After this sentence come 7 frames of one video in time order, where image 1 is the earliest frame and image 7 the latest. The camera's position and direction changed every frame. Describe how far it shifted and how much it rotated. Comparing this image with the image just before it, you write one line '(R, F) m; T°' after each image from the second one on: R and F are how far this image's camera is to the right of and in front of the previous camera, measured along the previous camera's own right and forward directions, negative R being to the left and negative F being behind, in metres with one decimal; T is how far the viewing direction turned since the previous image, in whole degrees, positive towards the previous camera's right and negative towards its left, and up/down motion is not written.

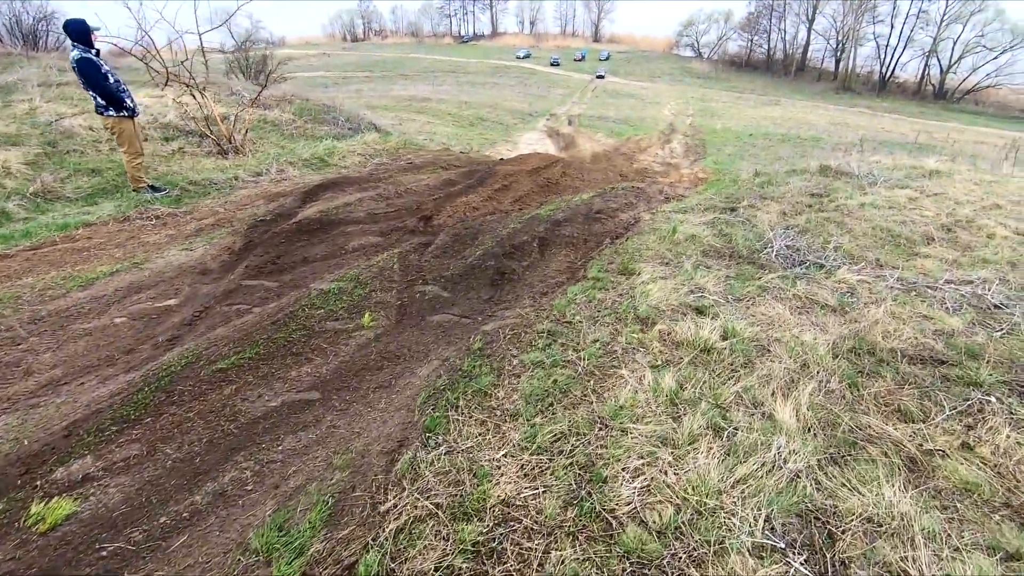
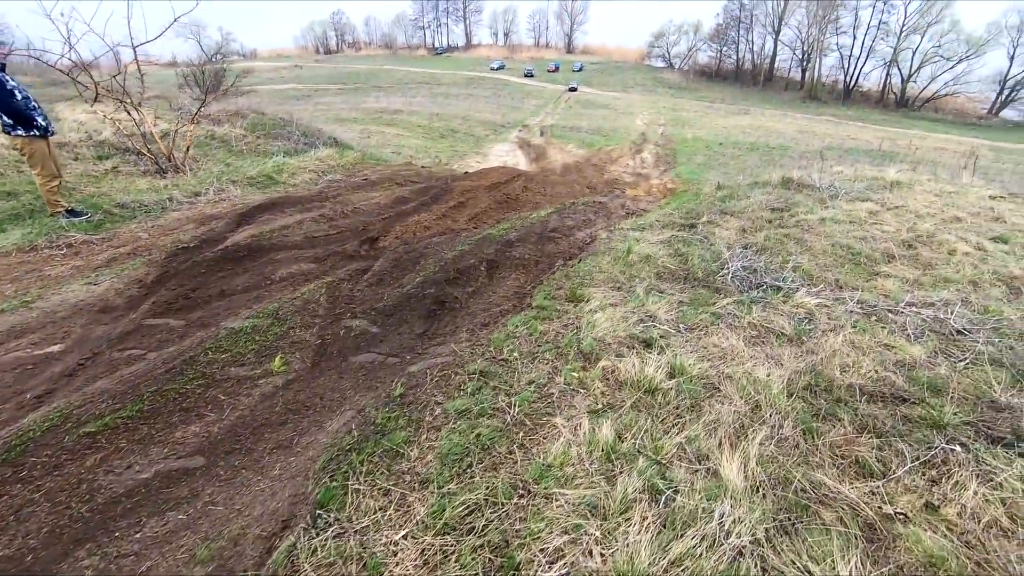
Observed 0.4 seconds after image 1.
(+0.5, +0.5) m; +2°
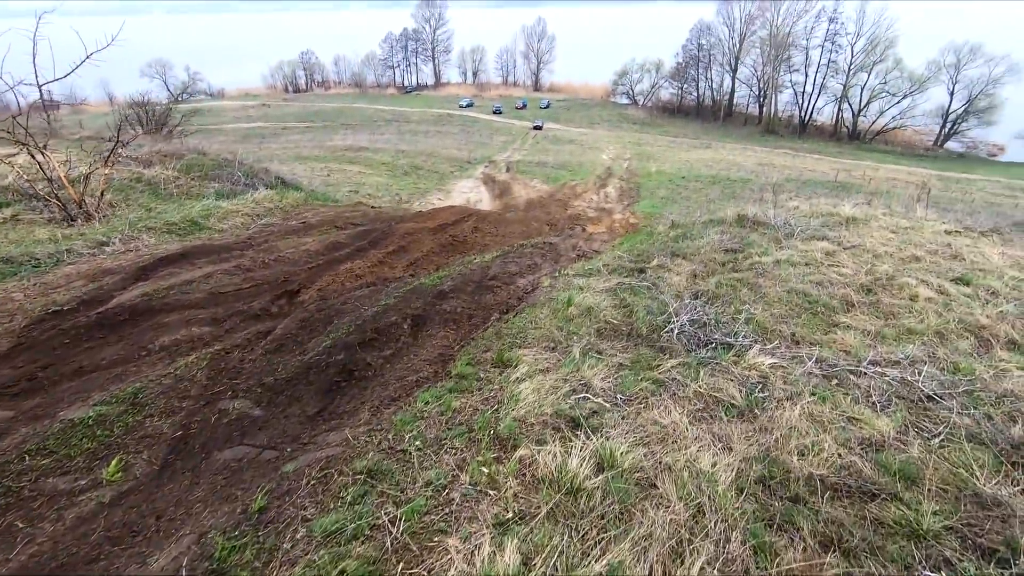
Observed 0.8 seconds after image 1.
(+0.6, +0.8) m; +3°
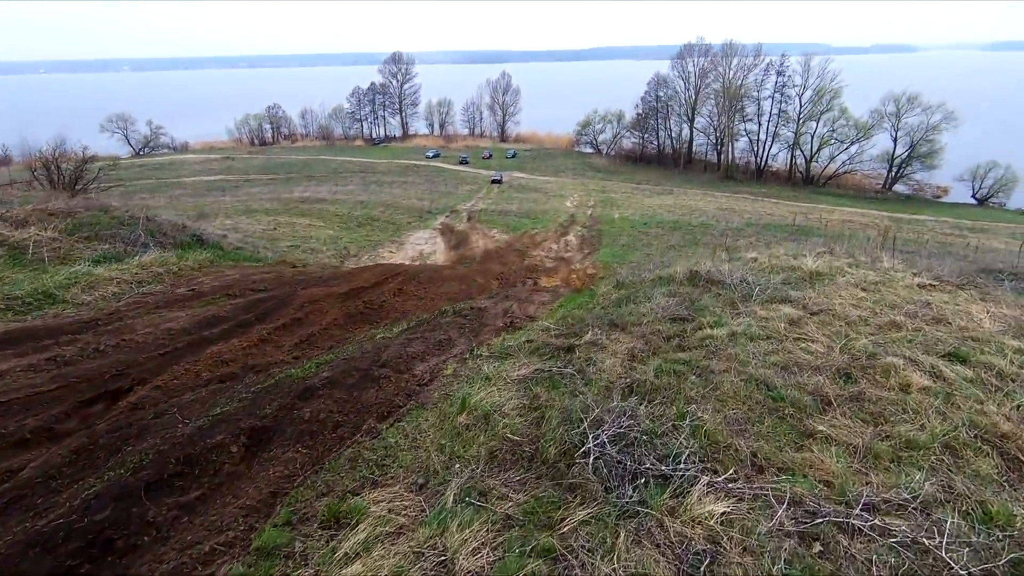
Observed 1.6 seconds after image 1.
(+1.0, +1.7) m; +3°
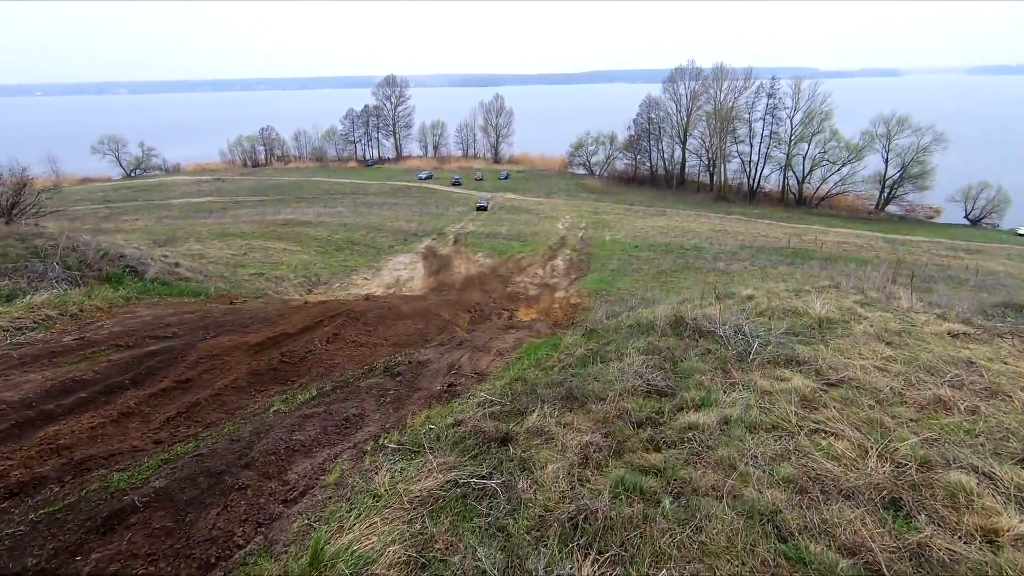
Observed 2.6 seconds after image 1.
(+0.8, +1.8) m; 0°
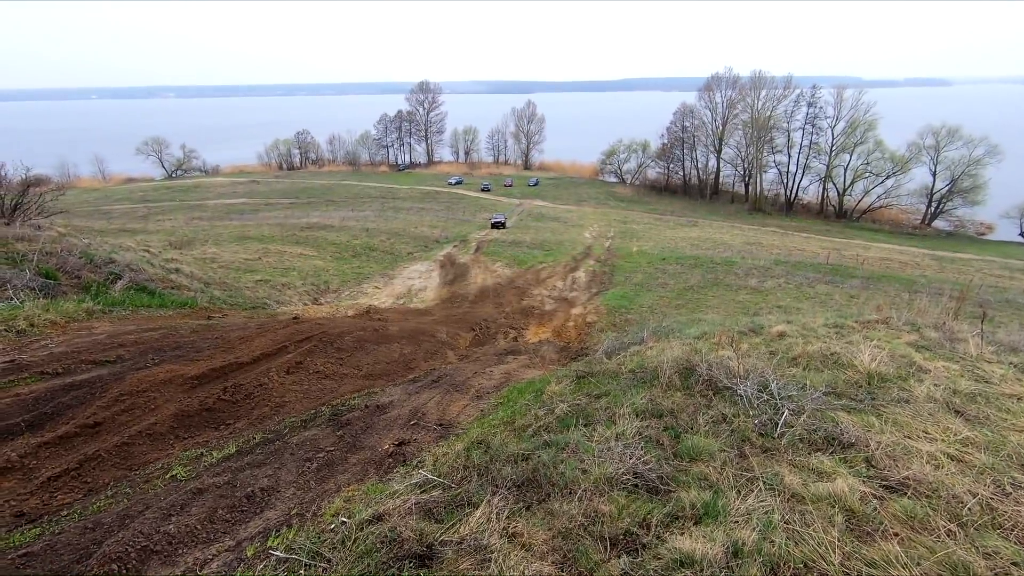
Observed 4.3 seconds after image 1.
(+0.7, +1.5) m; -3°
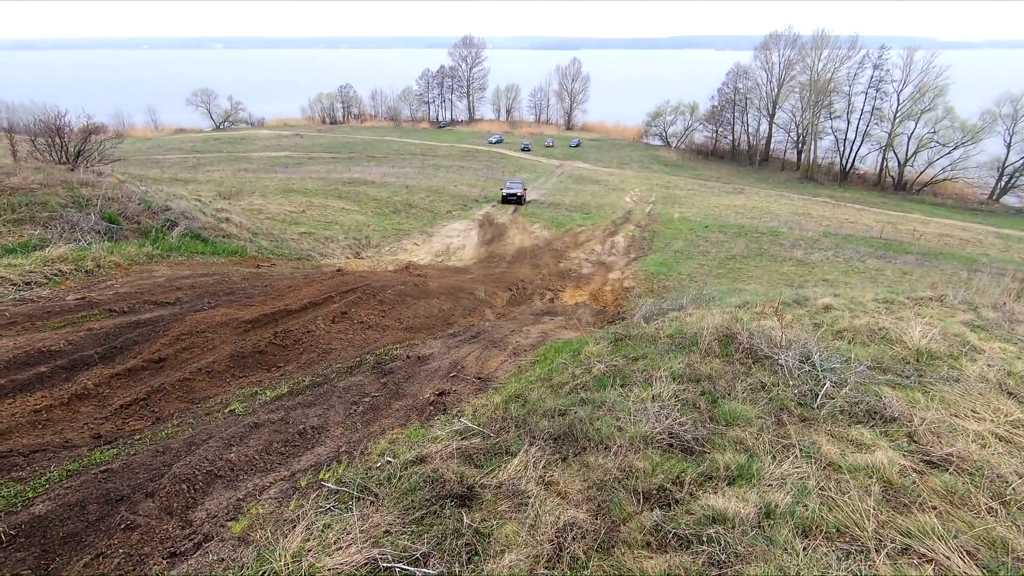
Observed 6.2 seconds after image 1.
(-0.1, -0.1) m; -4°
